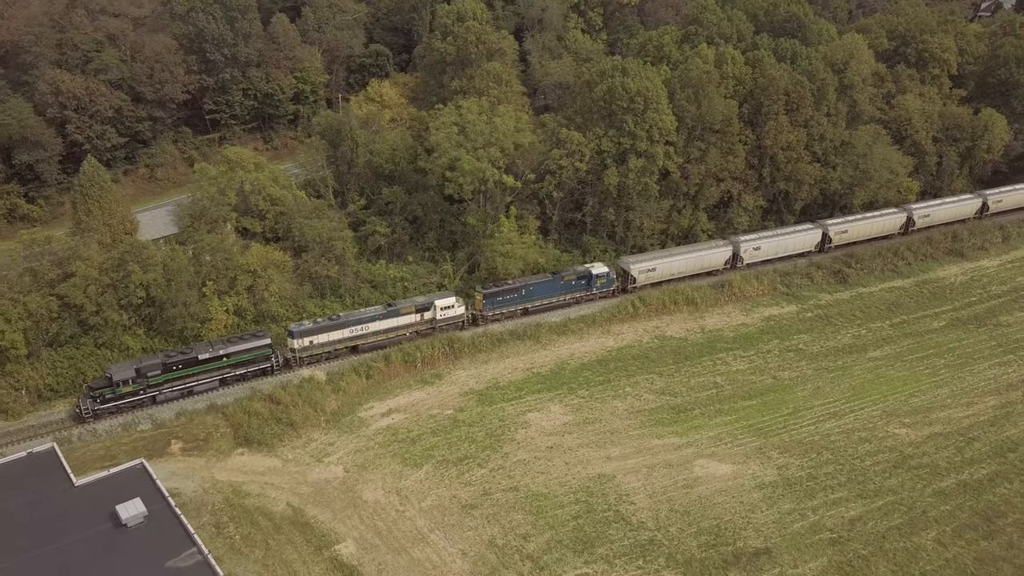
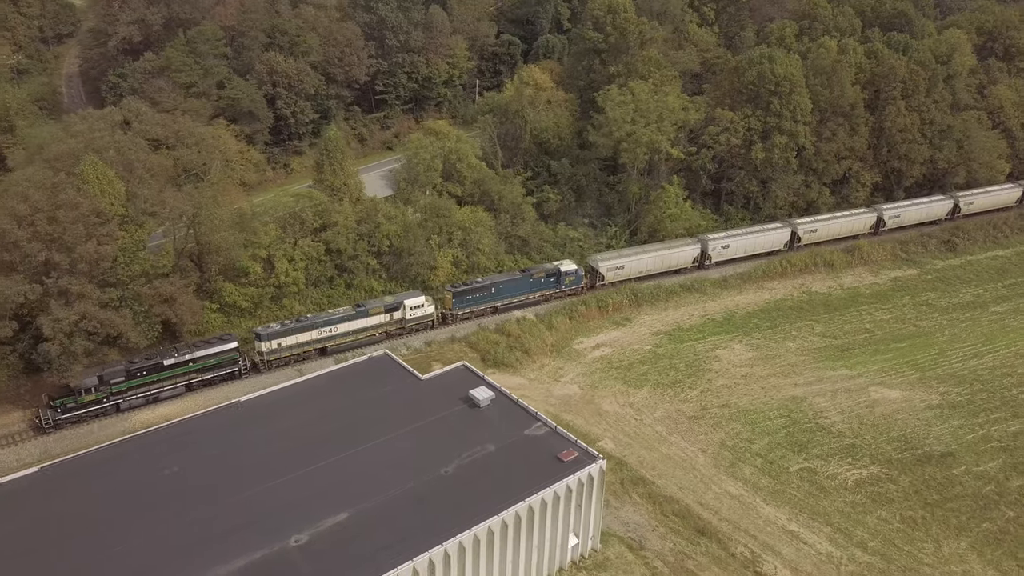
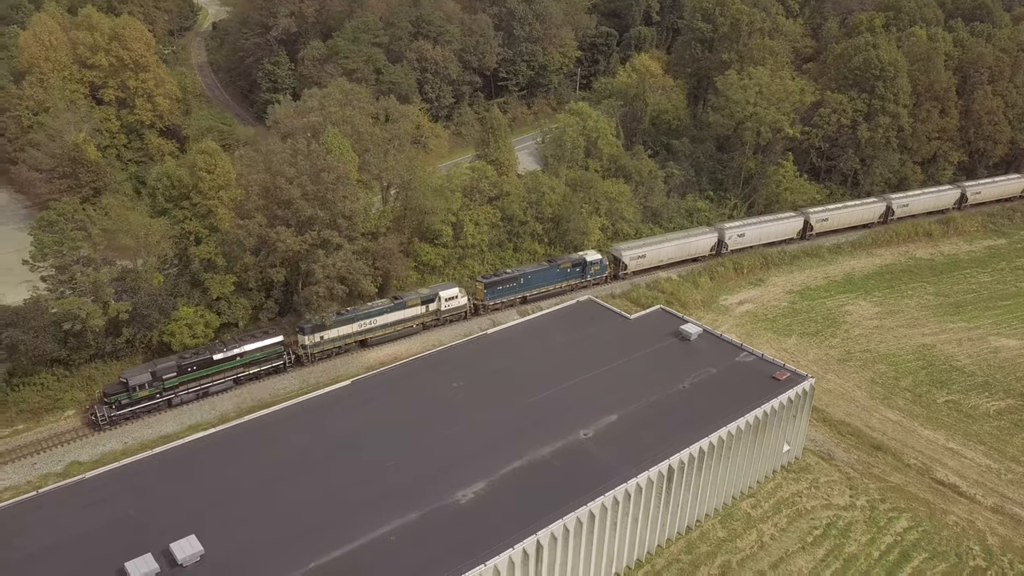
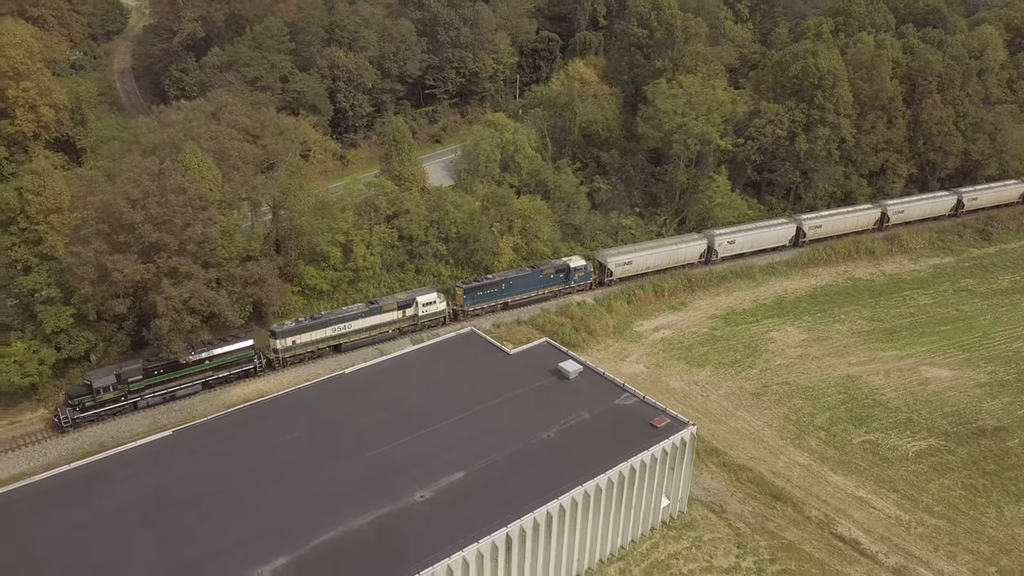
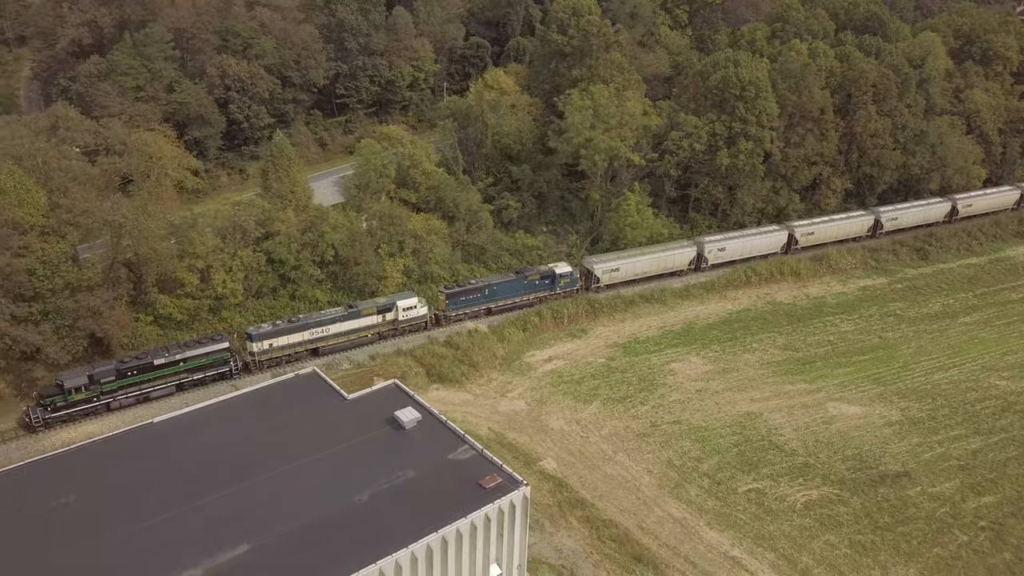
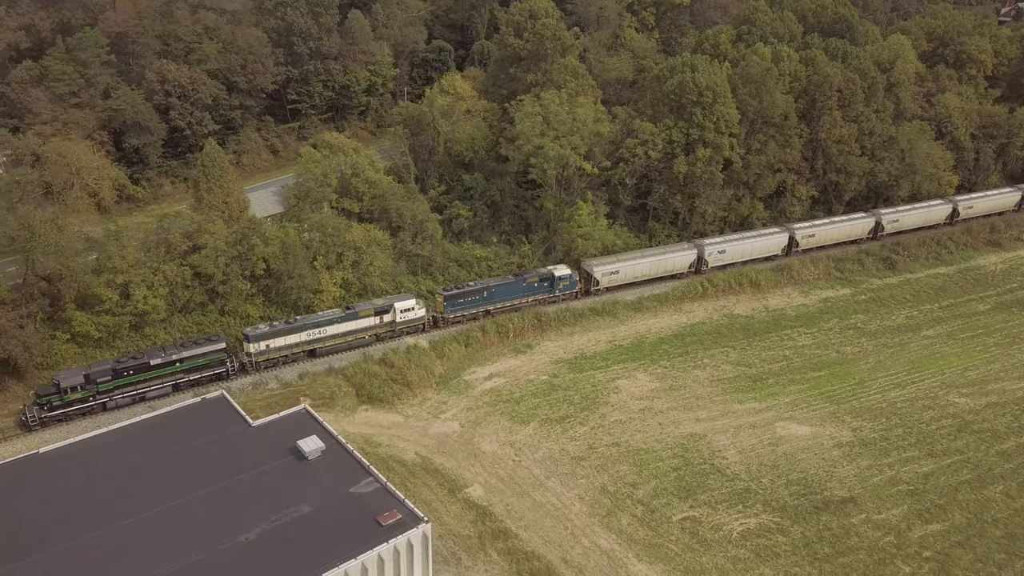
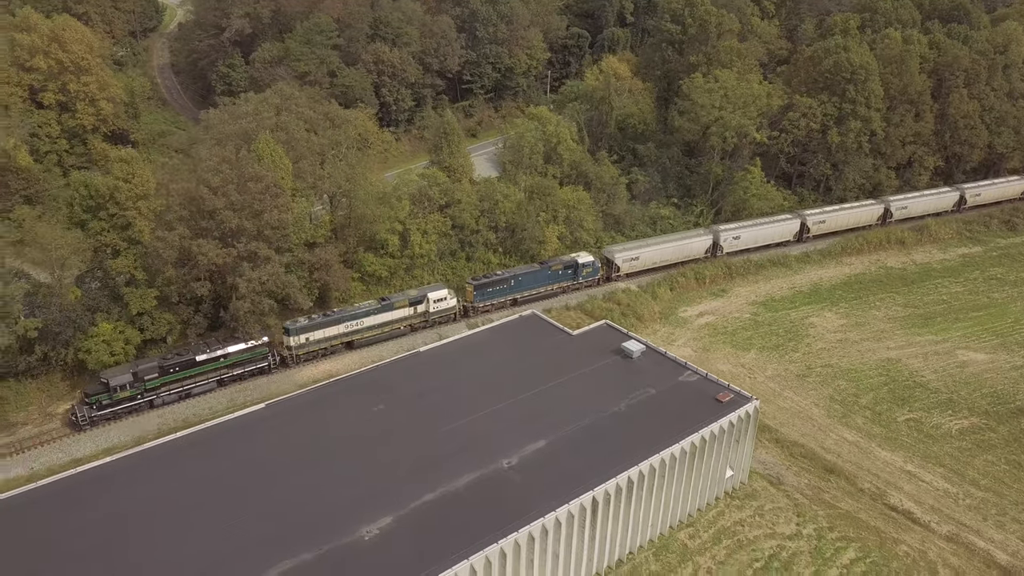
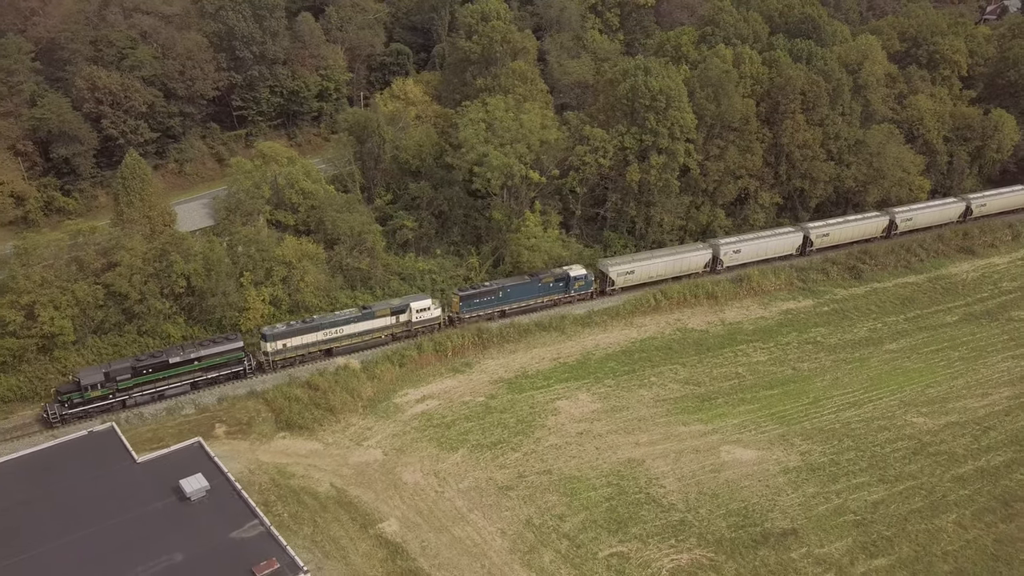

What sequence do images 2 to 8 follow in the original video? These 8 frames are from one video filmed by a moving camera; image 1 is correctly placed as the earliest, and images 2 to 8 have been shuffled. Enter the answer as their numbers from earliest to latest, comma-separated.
8, 6, 5, 2, 4, 7, 3
